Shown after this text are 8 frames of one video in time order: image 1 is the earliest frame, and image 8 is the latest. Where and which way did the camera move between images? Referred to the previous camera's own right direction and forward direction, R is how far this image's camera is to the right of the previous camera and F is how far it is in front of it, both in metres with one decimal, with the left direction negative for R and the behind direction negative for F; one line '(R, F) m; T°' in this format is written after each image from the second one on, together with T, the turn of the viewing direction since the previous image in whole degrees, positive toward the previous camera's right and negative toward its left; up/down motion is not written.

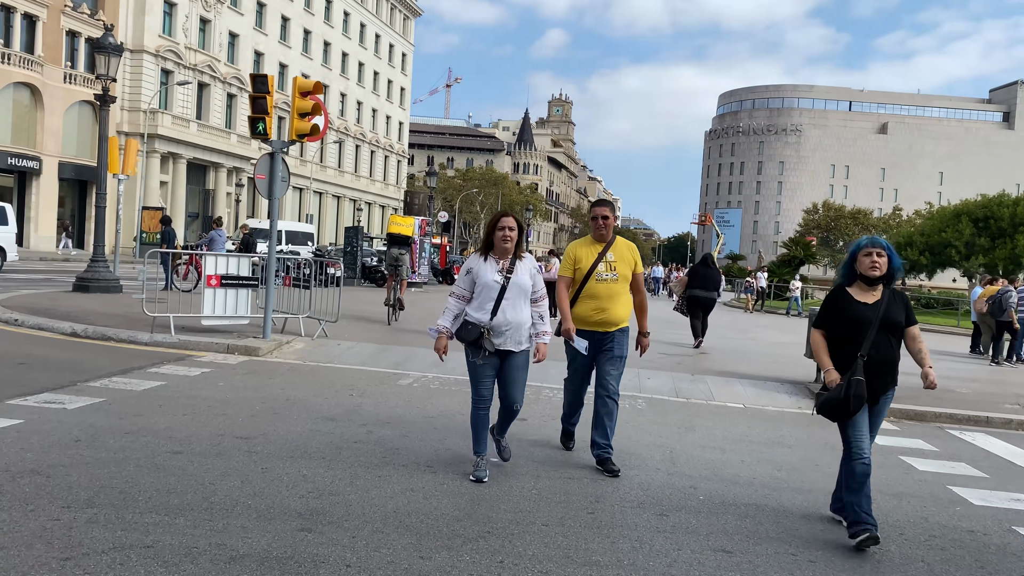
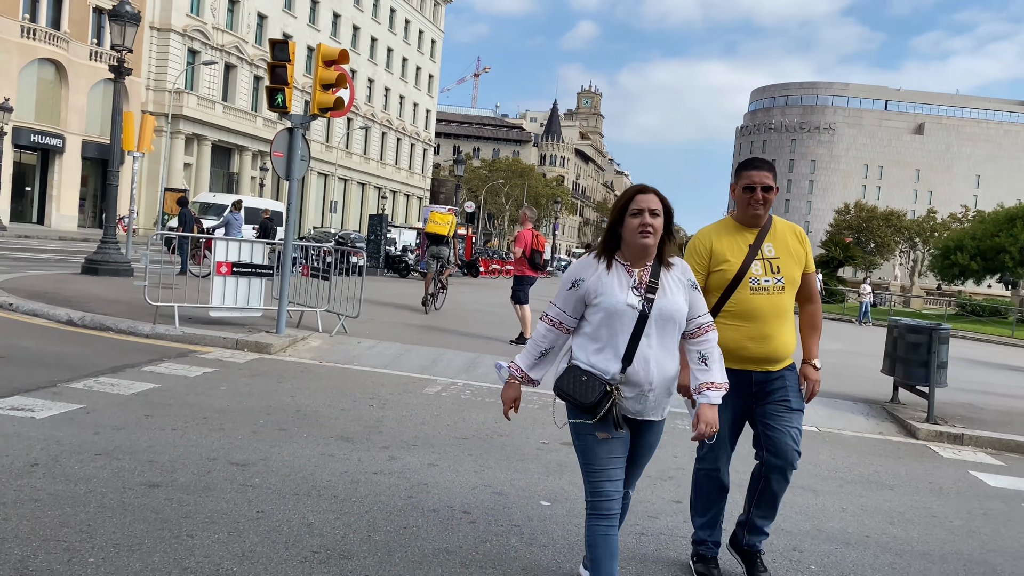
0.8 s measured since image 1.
(-0.2, +1.1) m; -1°
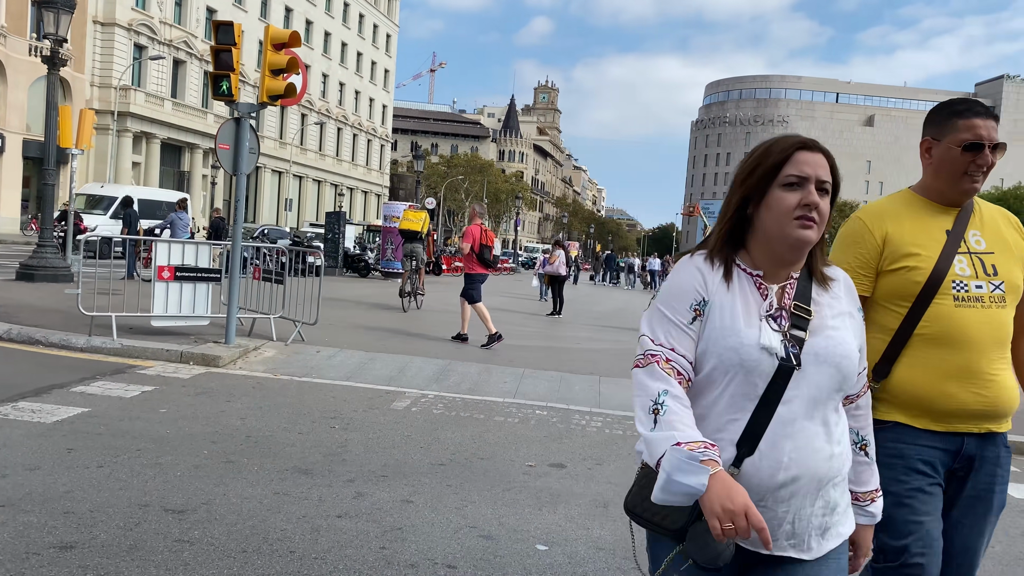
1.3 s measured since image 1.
(-0.1, +0.7) m; +3°
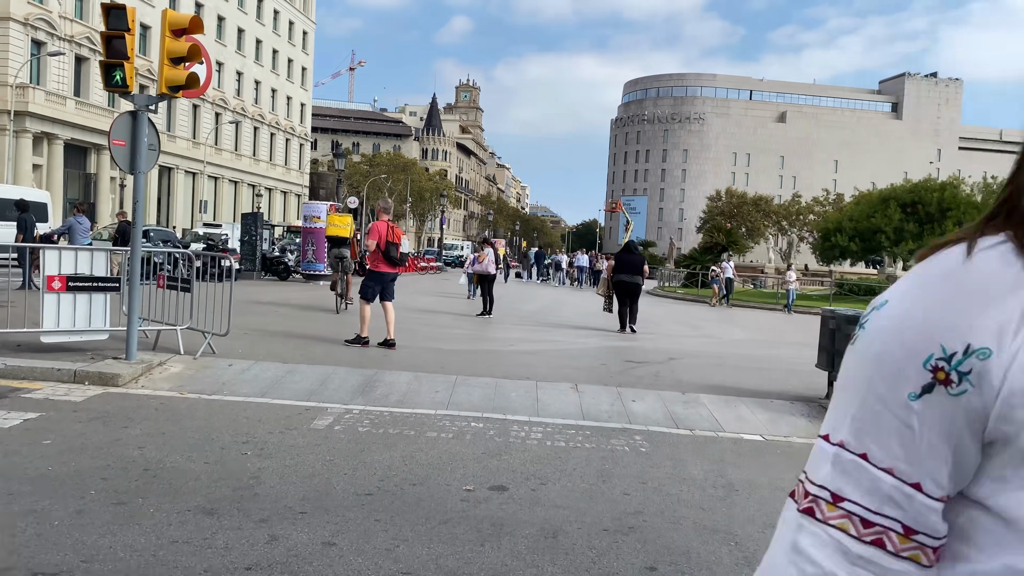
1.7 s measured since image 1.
(0.0, +0.5) m; +5°
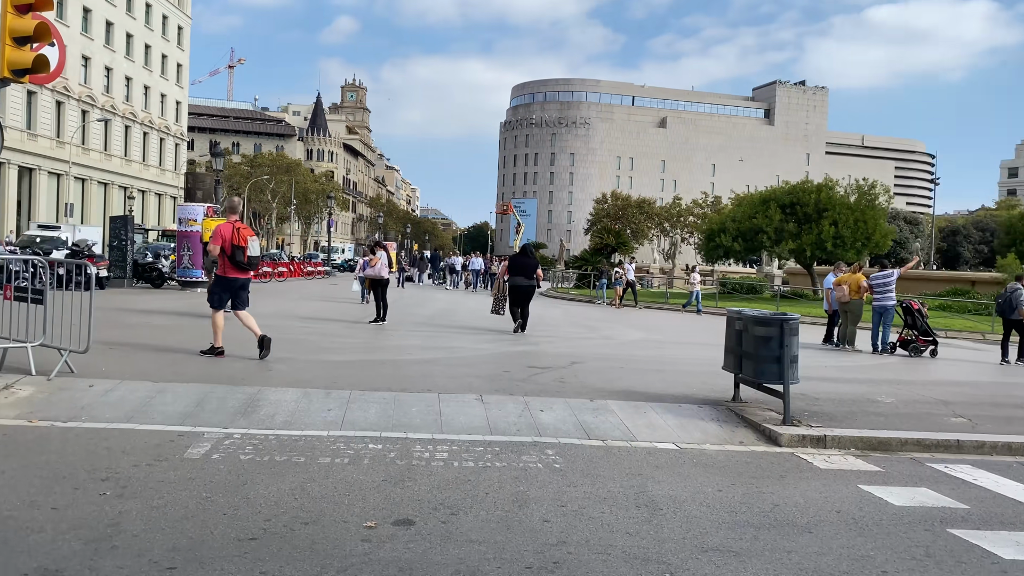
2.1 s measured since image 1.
(-0.1, +0.5) m; +8°
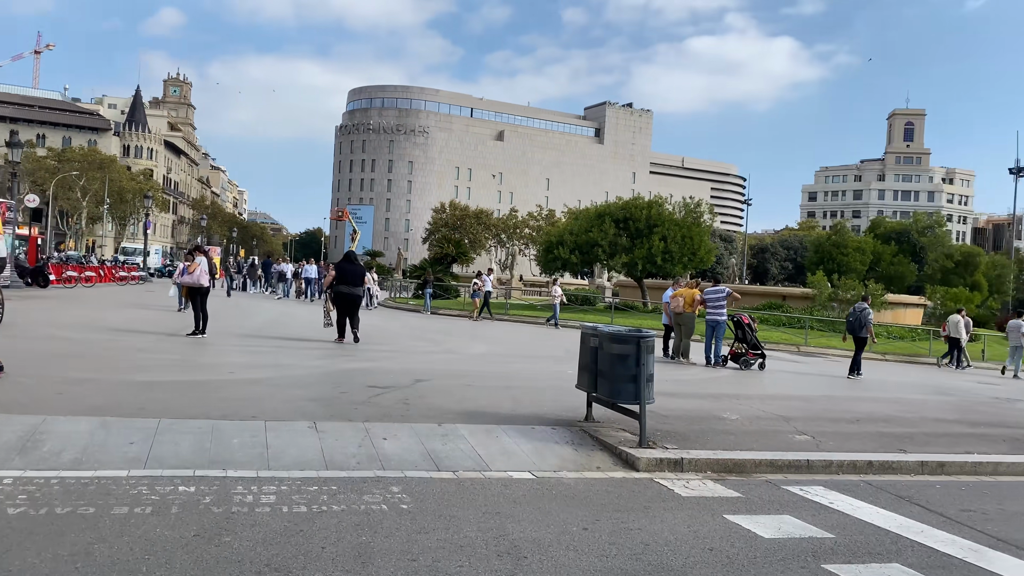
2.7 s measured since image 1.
(-0.1, +0.7) m; +11°
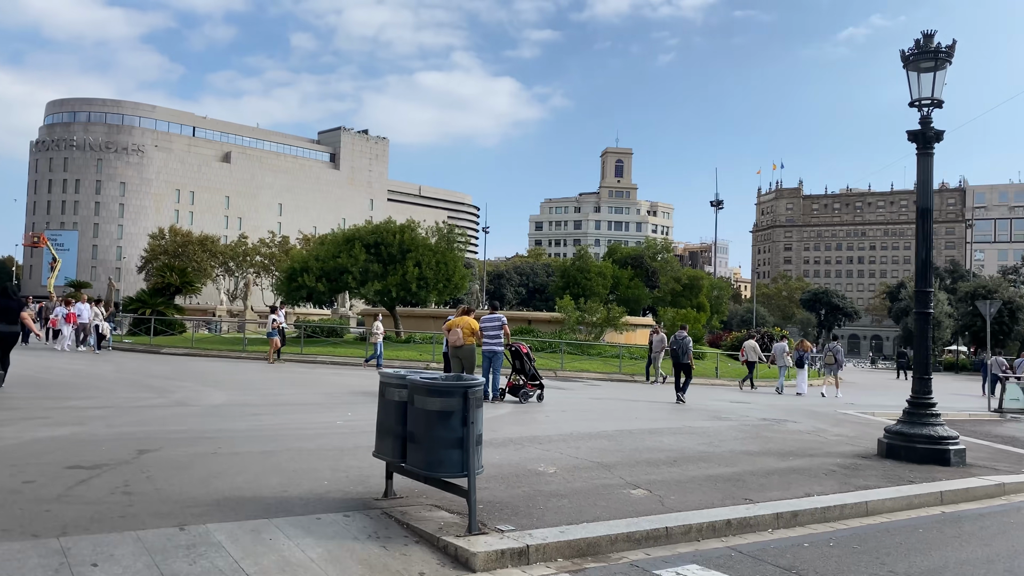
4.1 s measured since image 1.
(-0.3, +1.9) m; +18°
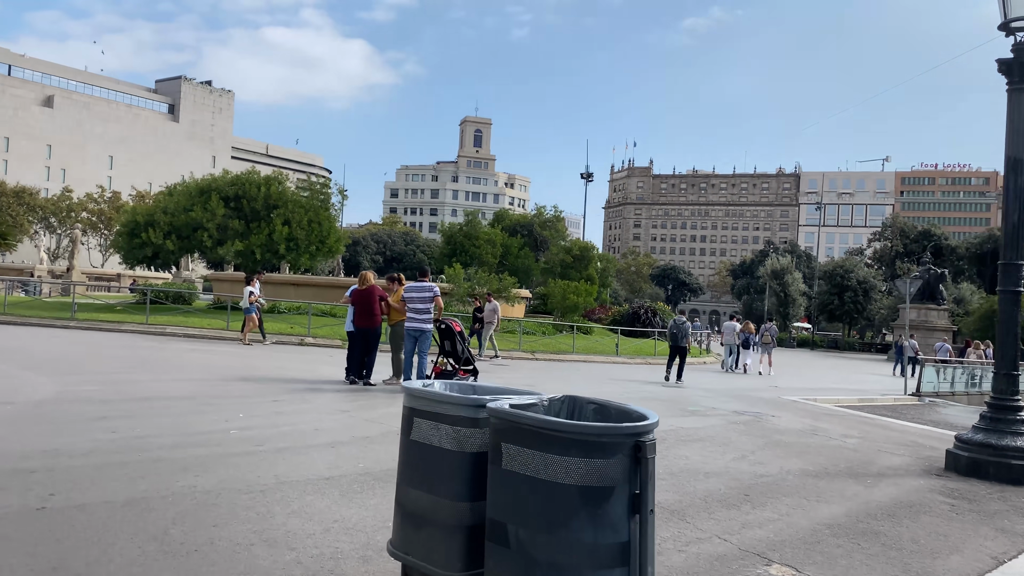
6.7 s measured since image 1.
(-1.2, +3.0) m; +10°
